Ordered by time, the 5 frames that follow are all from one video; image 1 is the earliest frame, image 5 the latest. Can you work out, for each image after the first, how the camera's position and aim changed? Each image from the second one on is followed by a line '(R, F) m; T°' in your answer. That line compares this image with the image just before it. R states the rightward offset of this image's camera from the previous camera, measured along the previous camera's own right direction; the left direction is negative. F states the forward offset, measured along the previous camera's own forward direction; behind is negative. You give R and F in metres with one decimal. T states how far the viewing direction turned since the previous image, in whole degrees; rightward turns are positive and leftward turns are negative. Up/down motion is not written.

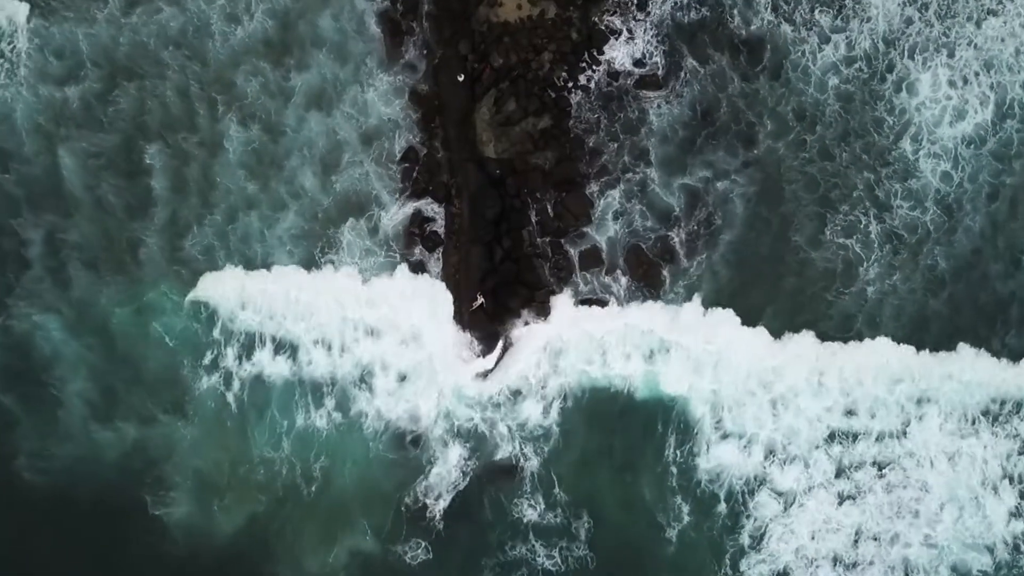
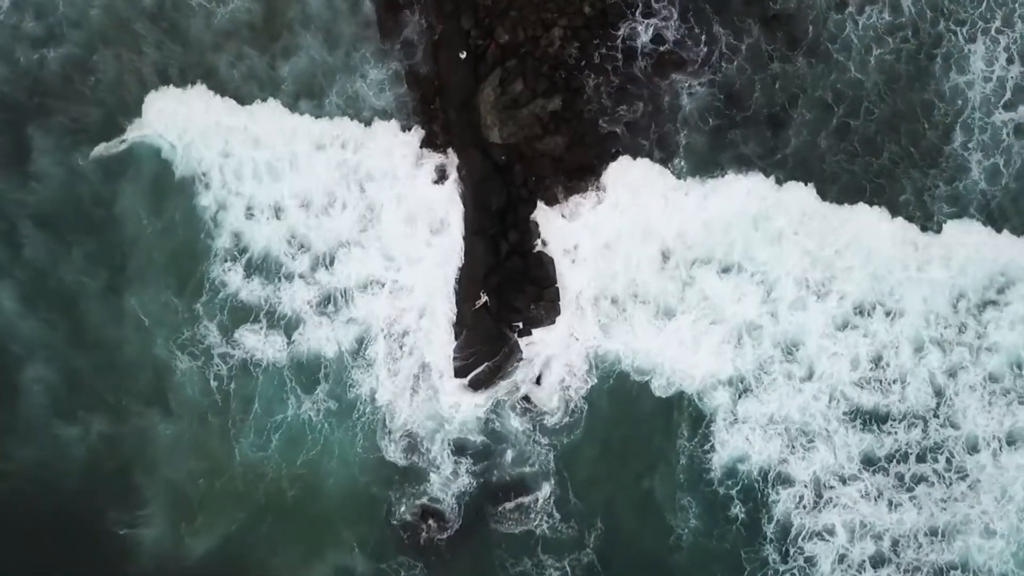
(+0.5, +1.6) m; -2°
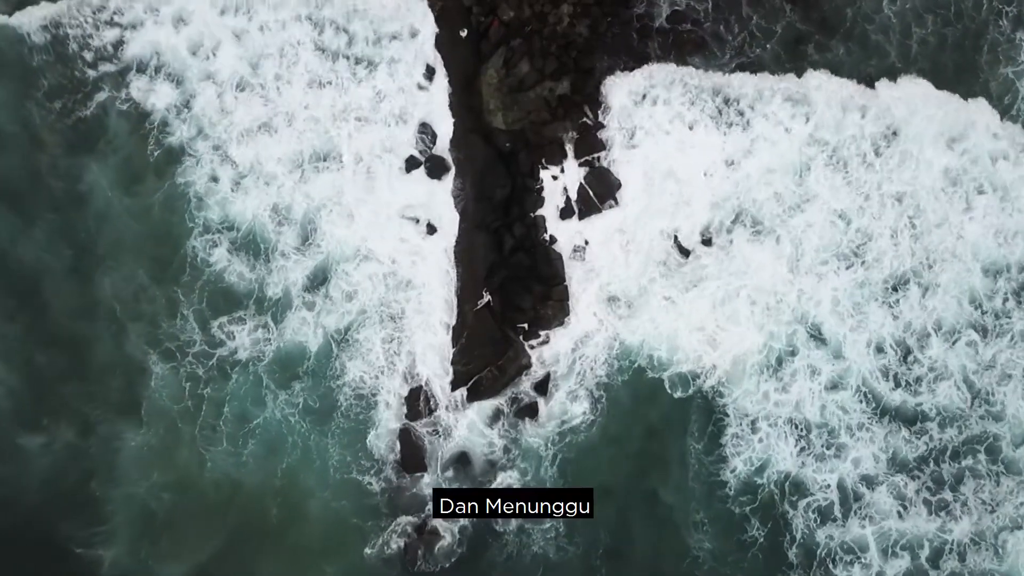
(0.0, +1.5) m; 0°
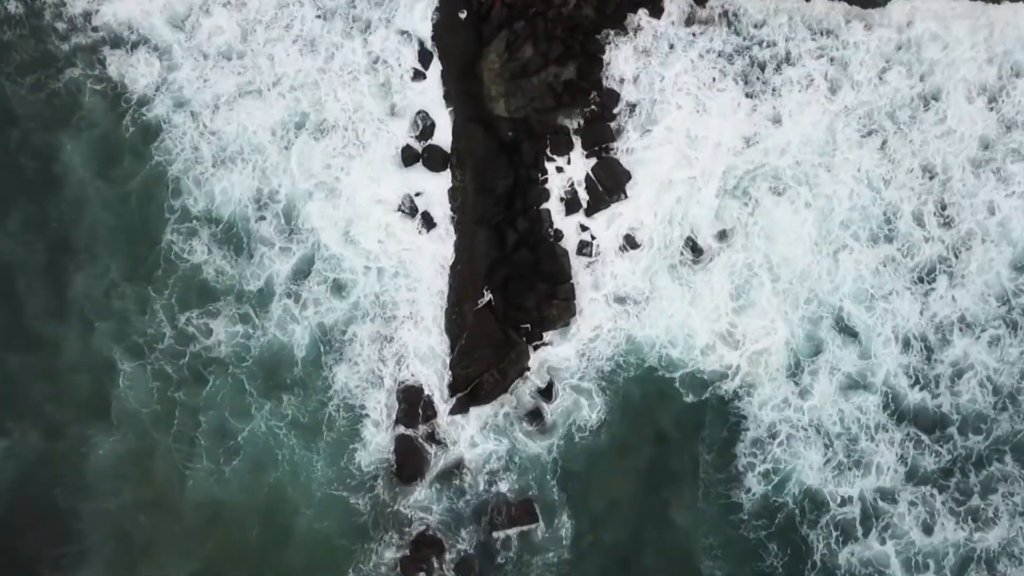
(-0.1, +1.0) m; 0°
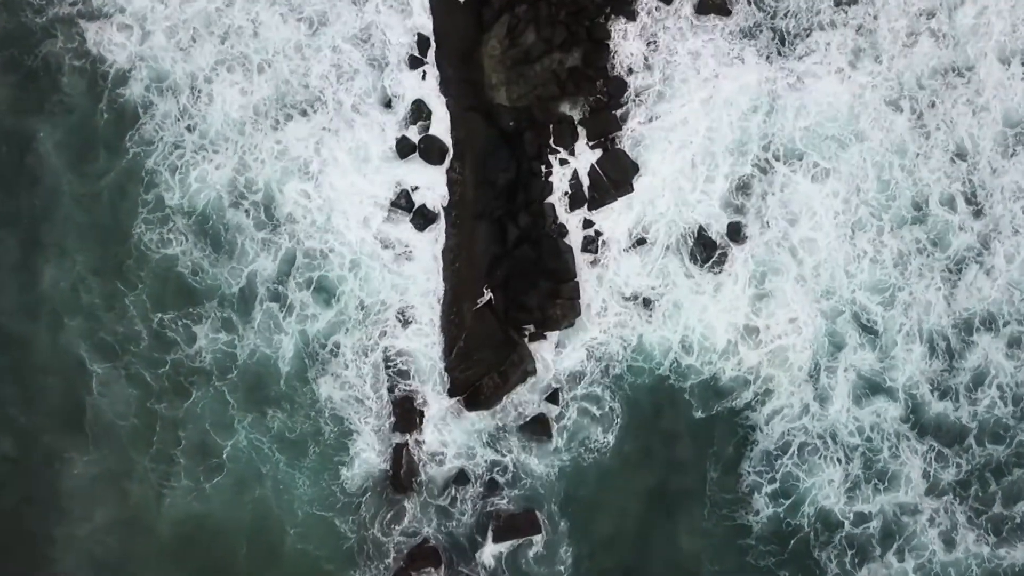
(0.0, +0.9) m; 0°
